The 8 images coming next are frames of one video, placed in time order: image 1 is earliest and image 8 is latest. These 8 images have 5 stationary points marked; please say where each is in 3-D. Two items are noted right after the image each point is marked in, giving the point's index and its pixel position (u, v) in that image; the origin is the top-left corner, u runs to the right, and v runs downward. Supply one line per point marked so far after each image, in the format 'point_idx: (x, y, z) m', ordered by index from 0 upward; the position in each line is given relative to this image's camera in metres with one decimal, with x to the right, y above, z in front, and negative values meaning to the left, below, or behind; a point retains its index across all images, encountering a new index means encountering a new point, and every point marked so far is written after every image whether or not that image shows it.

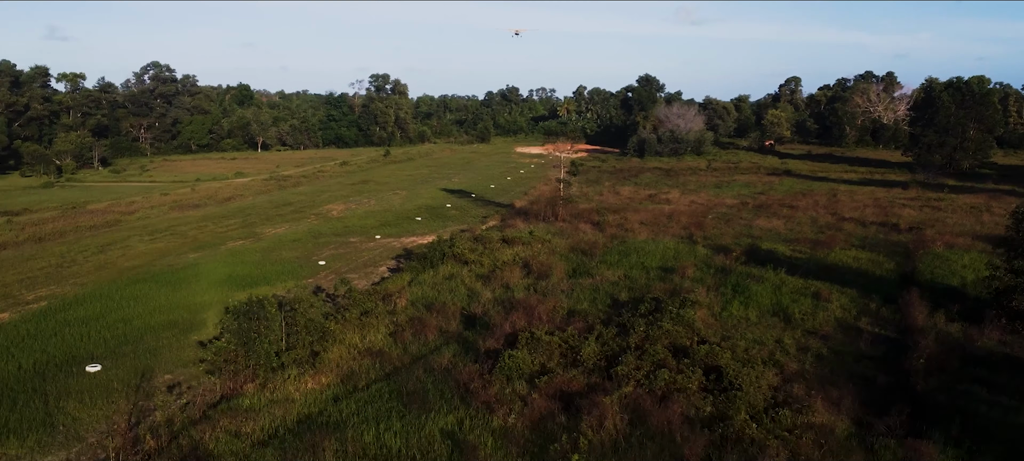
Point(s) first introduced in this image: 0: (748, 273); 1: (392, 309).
0: (+3.7, -0.7, +13.7) m
1: (-1.6, -1.0, +11.5) m
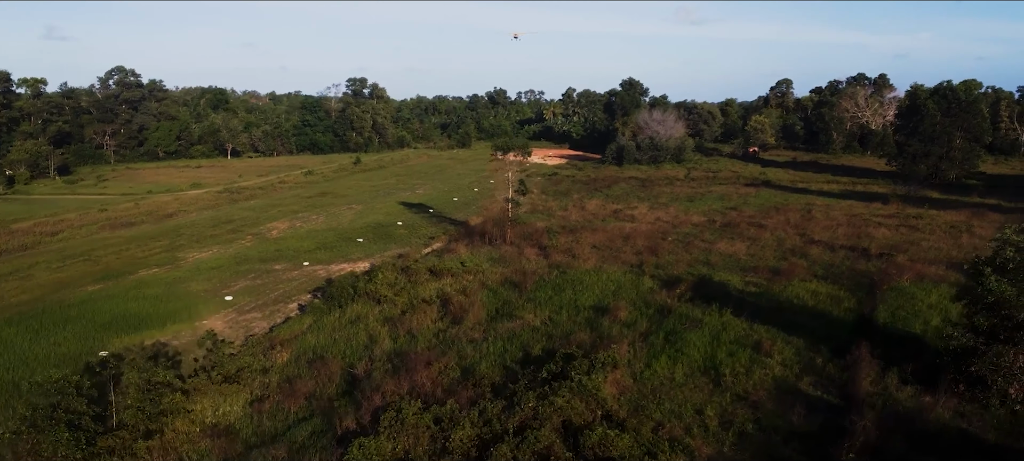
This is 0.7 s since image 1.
0: (+2.5, -1.2, +12.3) m
1: (-2.8, -1.6, +10.1) m
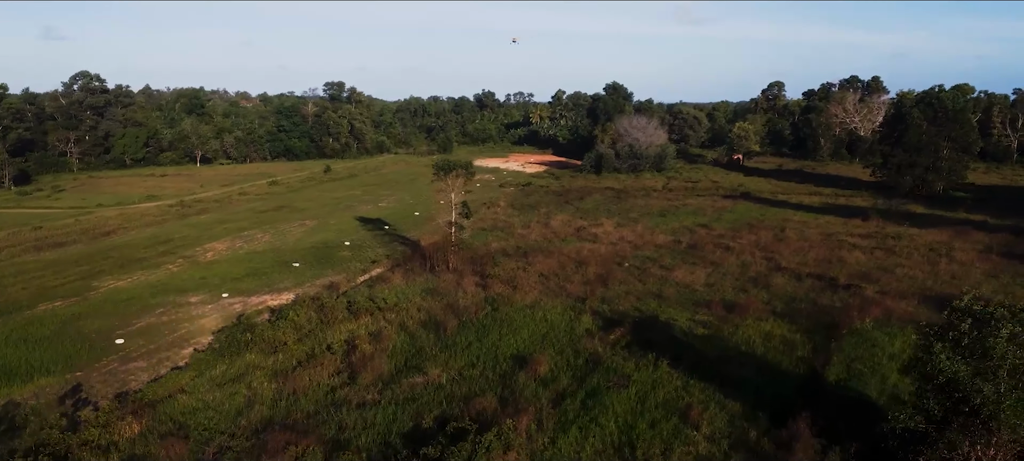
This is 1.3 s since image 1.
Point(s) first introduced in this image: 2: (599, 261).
0: (+1.3, -1.8, +10.9) m
1: (-4.0, -2.1, +8.7) m
2: (+1.9, -0.7, +18.8) m
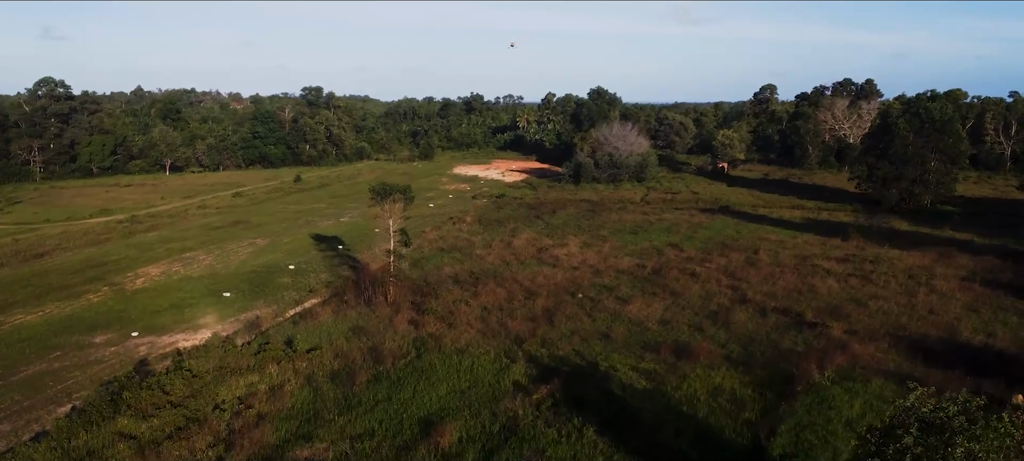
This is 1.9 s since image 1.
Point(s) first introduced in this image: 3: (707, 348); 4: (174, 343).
0: (+0.2, -2.3, +9.5) m
1: (-5.1, -2.7, +7.3) m
2: (+0.8, -1.2, +17.4) m
3: (+3.0, -1.8, +13.3) m
4: (-5.6, -1.9, +14.4) m
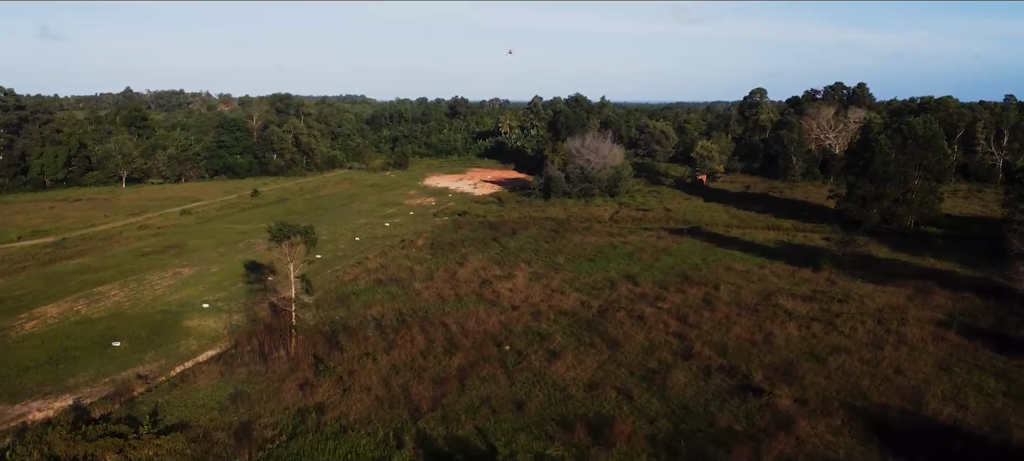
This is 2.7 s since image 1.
0: (-1.2, -3.1, +7.7) m
1: (-6.5, -3.5, +5.5) m
2: (-0.6, -2.0, +15.6) m
3: (+1.6, -2.6, +11.5) m
4: (-7.1, -2.6, +12.5) m
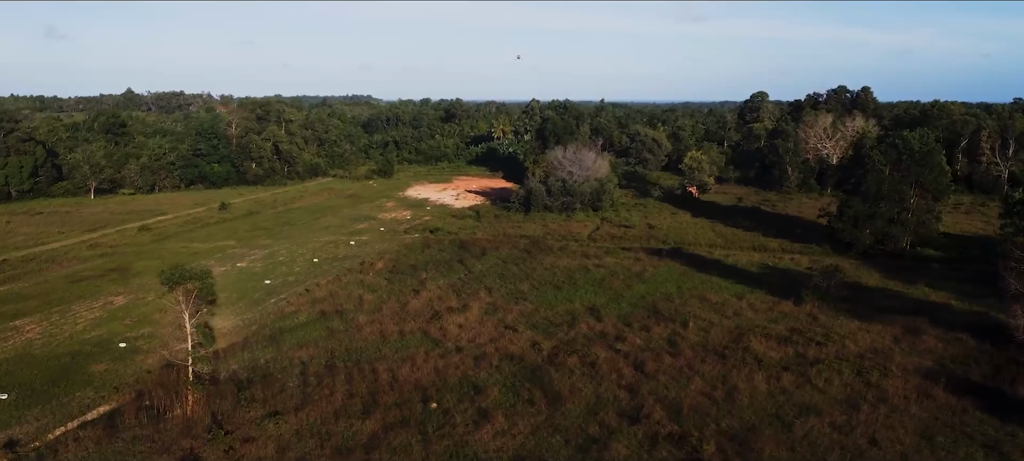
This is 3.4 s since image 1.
0: (-2.4, -3.8, +6.0) m
1: (-7.8, -4.1, +3.8) m
2: (-1.8, -2.7, +13.9) m
3: (+0.4, -3.3, +9.7) m
4: (-8.2, -3.3, +10.9) m
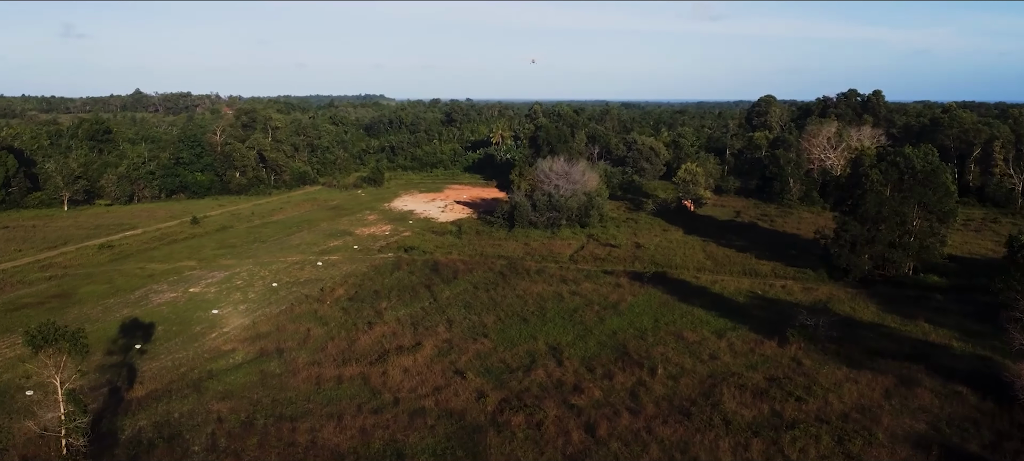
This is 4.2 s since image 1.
0: (-3.6, -4.5, +4.3) m
1: (-9.0, -4.8, +2.2) m
2: (-2.8, -3.4, +12.2) m
3: (-0.7, -4.0, +8.0) m
4: (-9.3, -4.0, +9.3) m
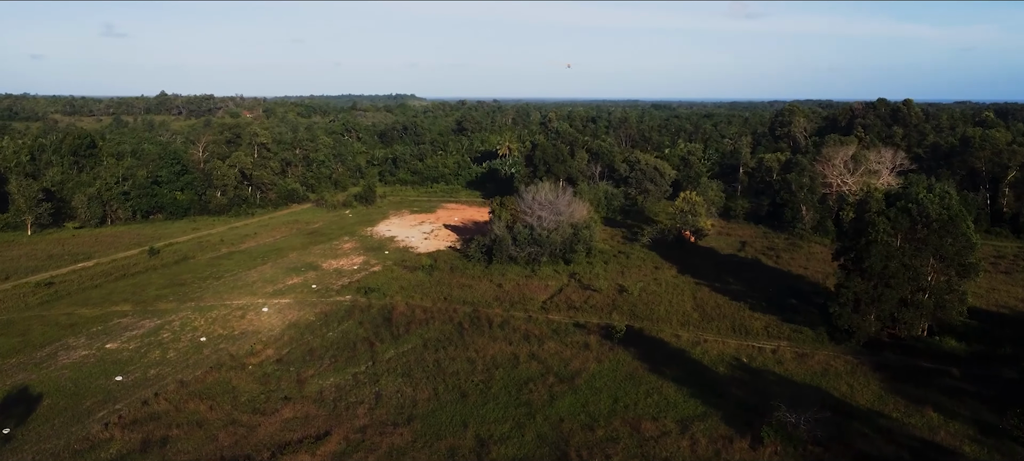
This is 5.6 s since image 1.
0: (-5.6, -5.8, +1.6) m
1: (-11.1, -6.1, -0.3) m
2: (-4.5, -4.7, +9.4) m
3: (-2.5, -5.3, +5.2) m
4: (-11.1, -5.3, +6.8) m
